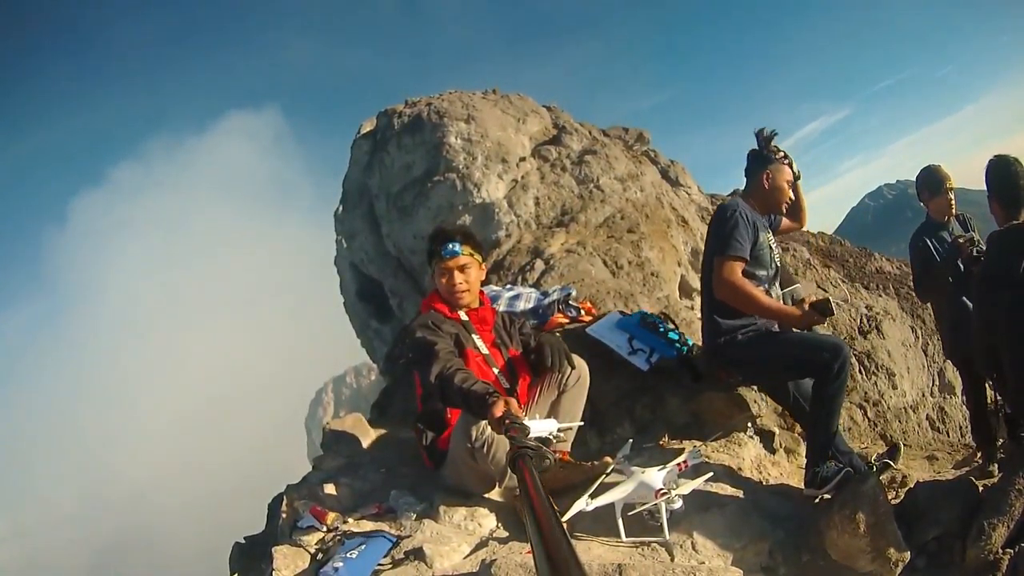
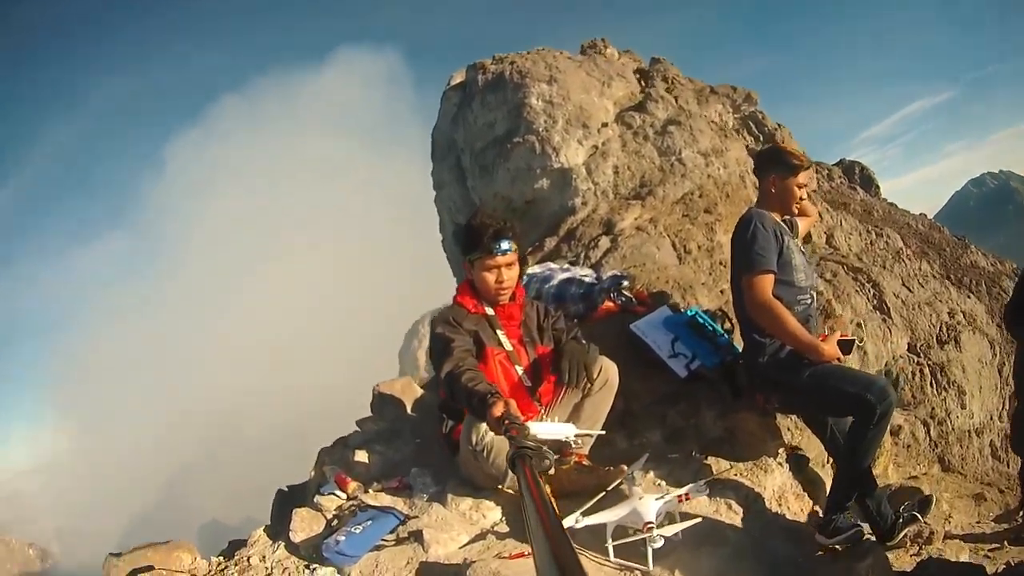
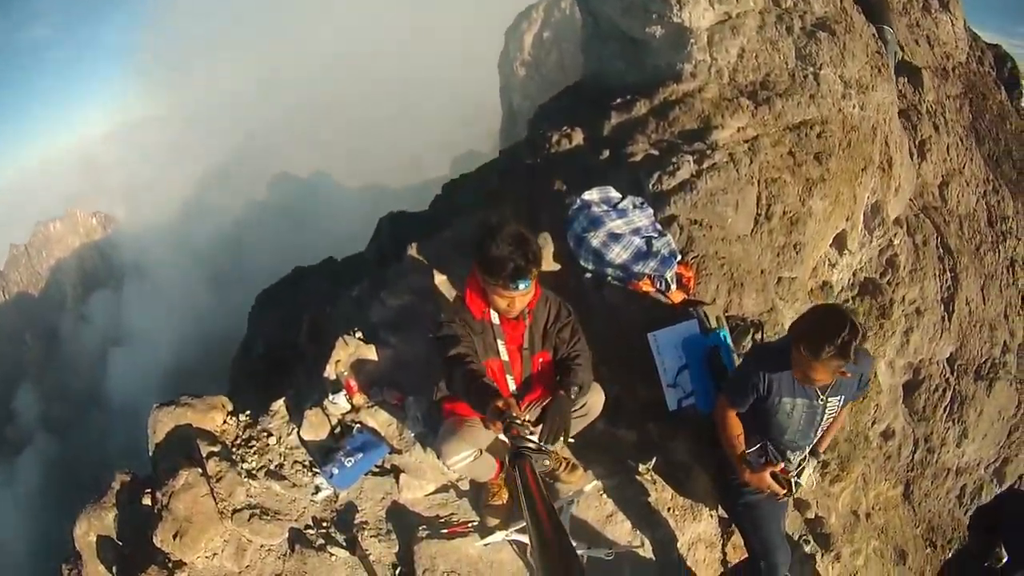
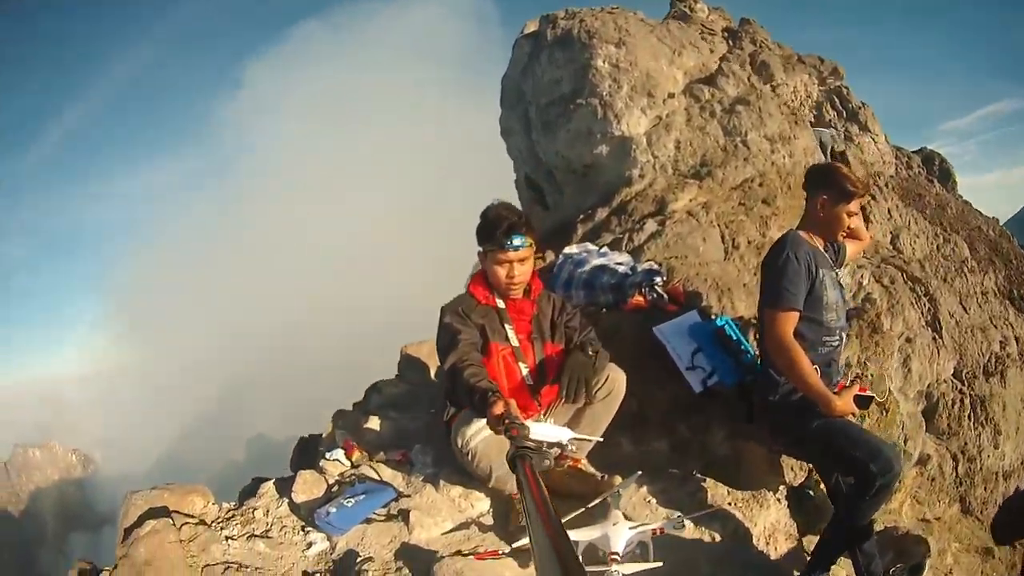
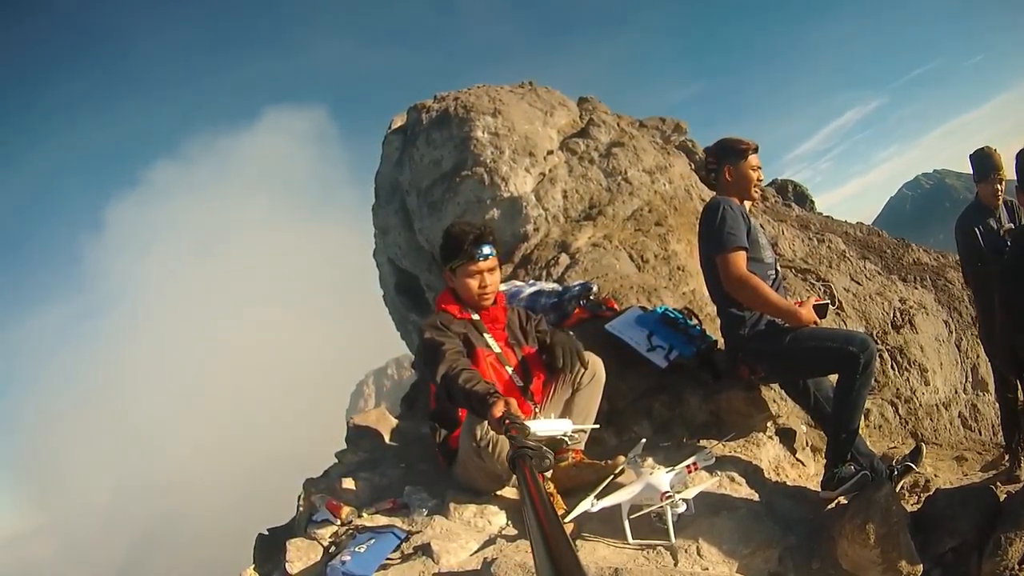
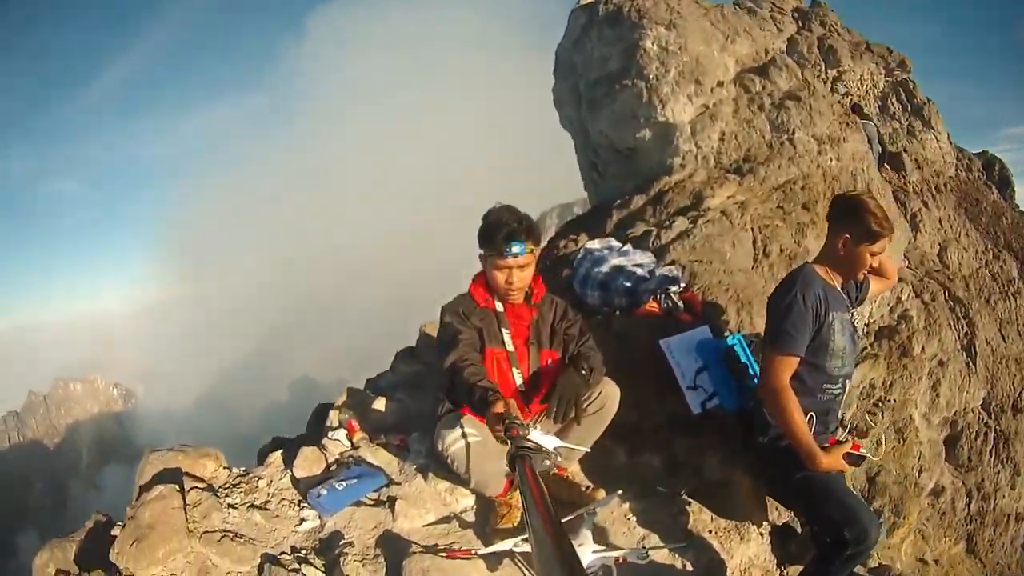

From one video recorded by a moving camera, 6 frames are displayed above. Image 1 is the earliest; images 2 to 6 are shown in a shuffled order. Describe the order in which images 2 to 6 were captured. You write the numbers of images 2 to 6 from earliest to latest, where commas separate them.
5, 2, 4, 6, 3
